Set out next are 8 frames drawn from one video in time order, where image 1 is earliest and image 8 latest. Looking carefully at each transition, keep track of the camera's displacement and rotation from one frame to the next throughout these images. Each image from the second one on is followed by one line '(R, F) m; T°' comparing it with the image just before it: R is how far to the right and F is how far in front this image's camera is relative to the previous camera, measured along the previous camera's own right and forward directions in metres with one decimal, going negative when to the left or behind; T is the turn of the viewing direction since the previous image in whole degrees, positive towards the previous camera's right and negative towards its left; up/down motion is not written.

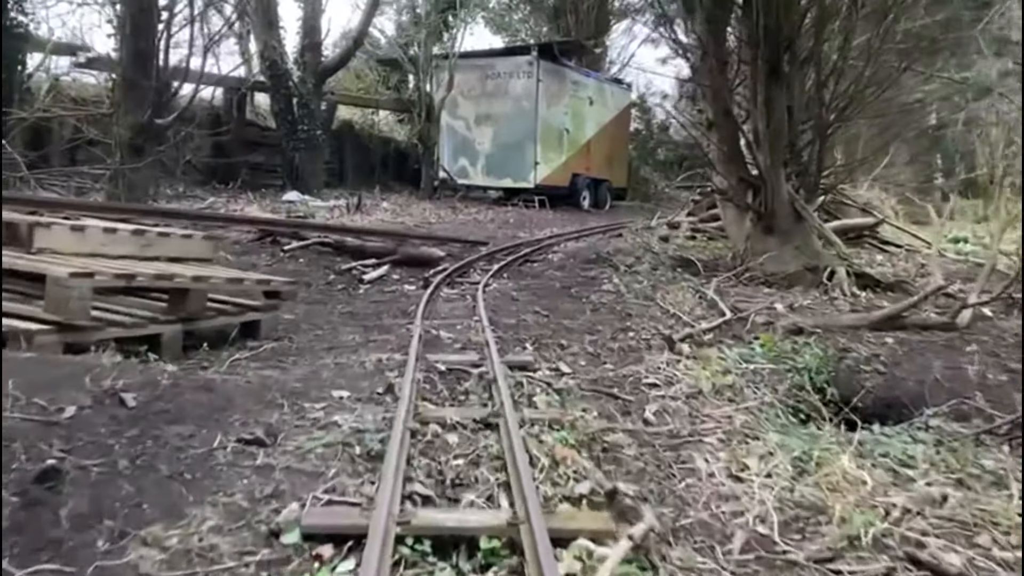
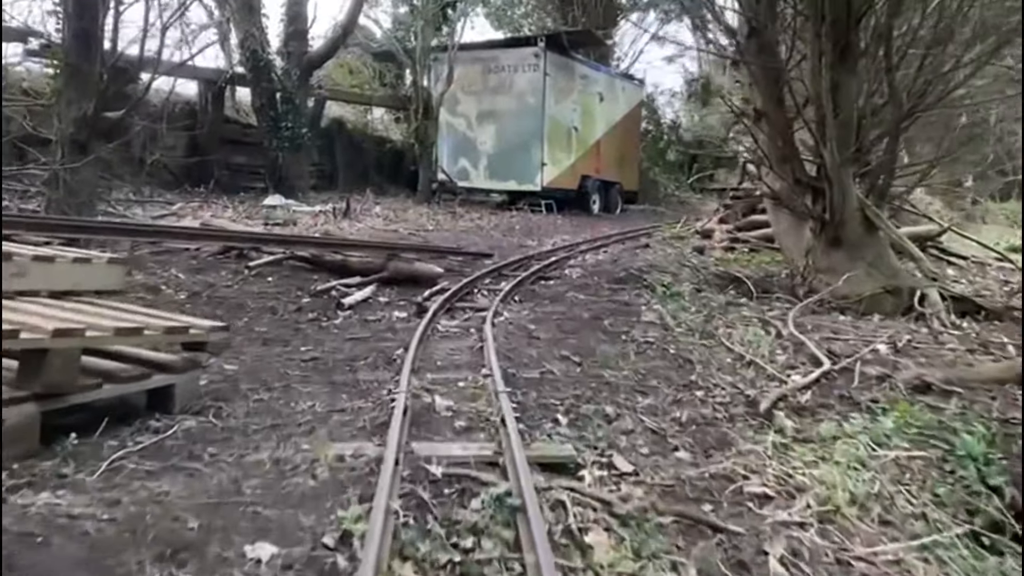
(-0.1, +1.8) m; 0°
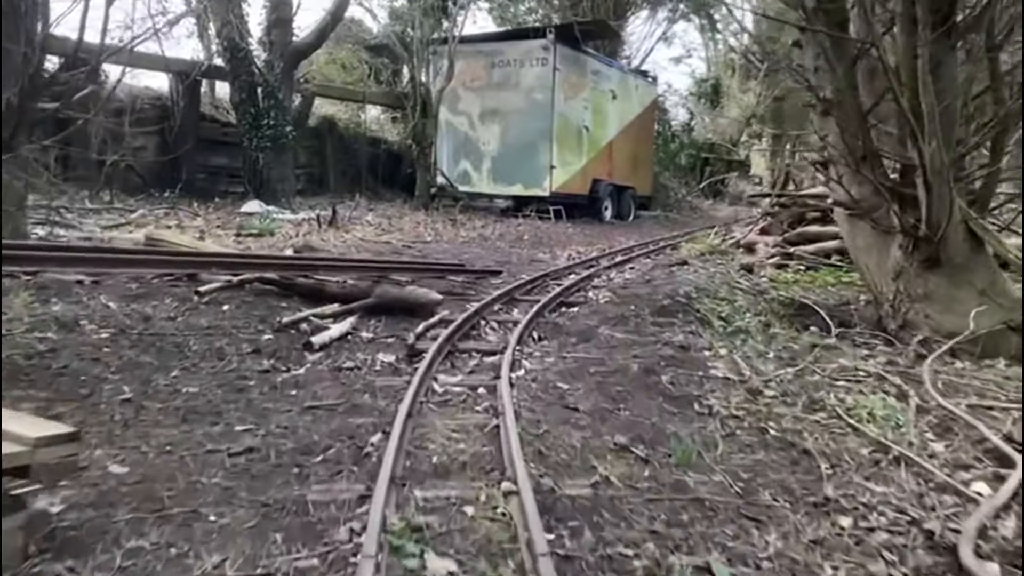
(-0.1, +1.8) m; 0°
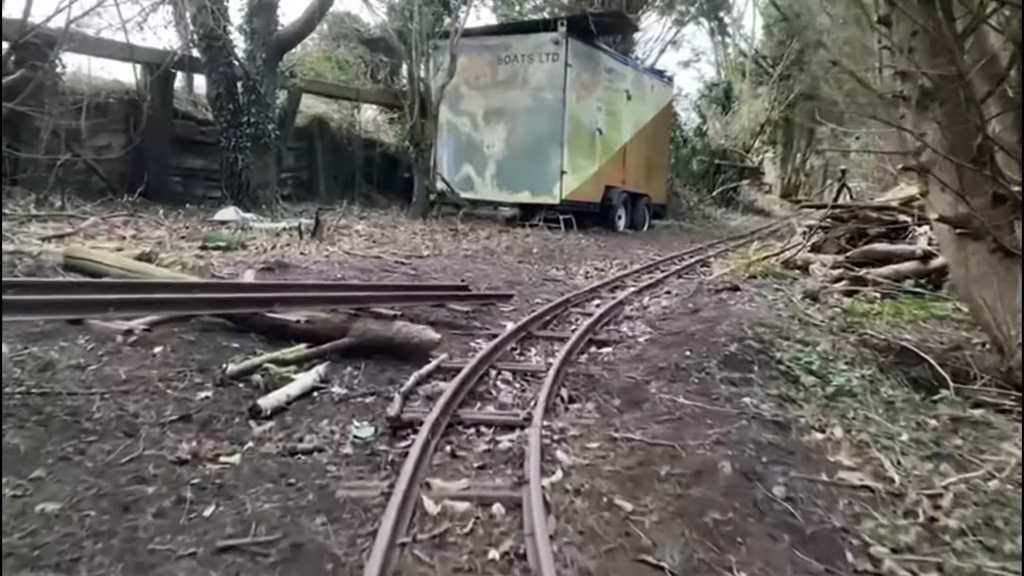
(-0.1, +1.7) m; 0°
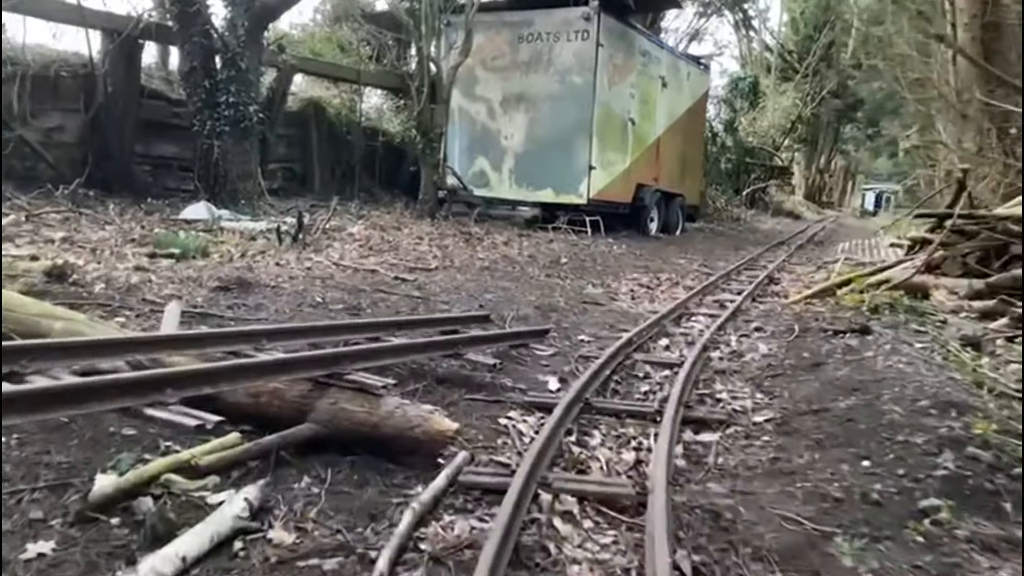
(-0.2, +2.2) m; 0°
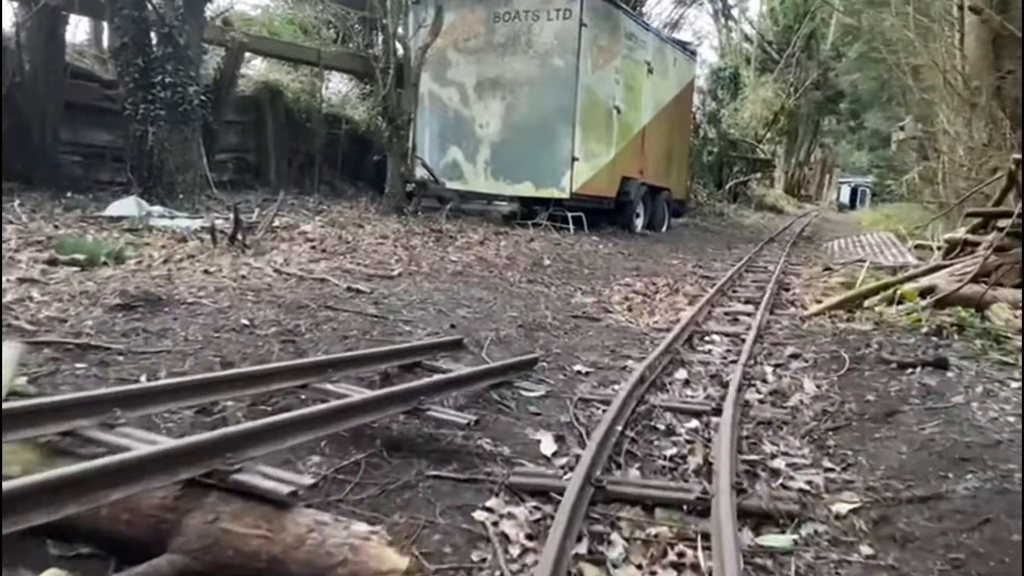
(0.0, +1.3) m; +2°
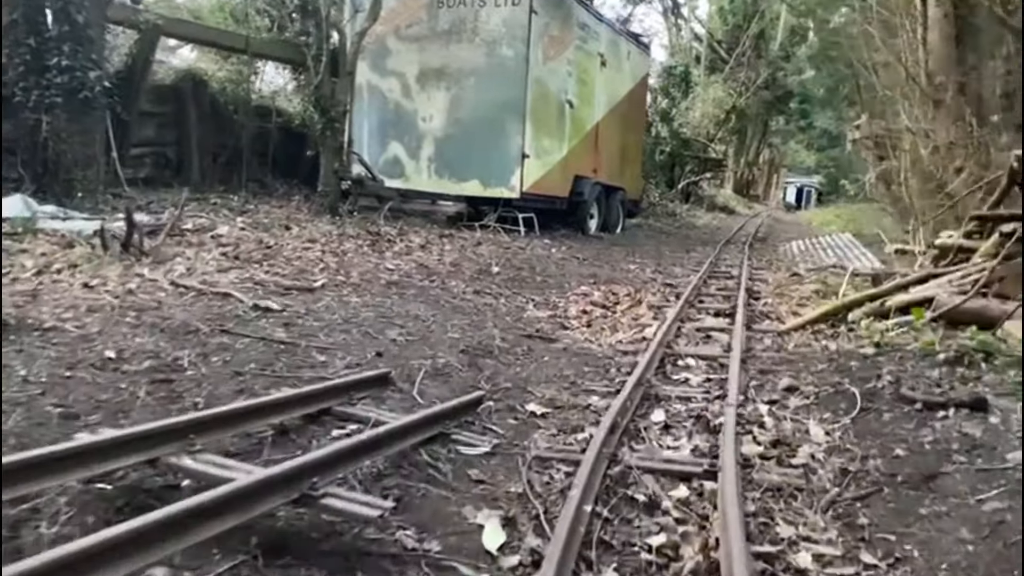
(+0.1, +1.0) m; +3°
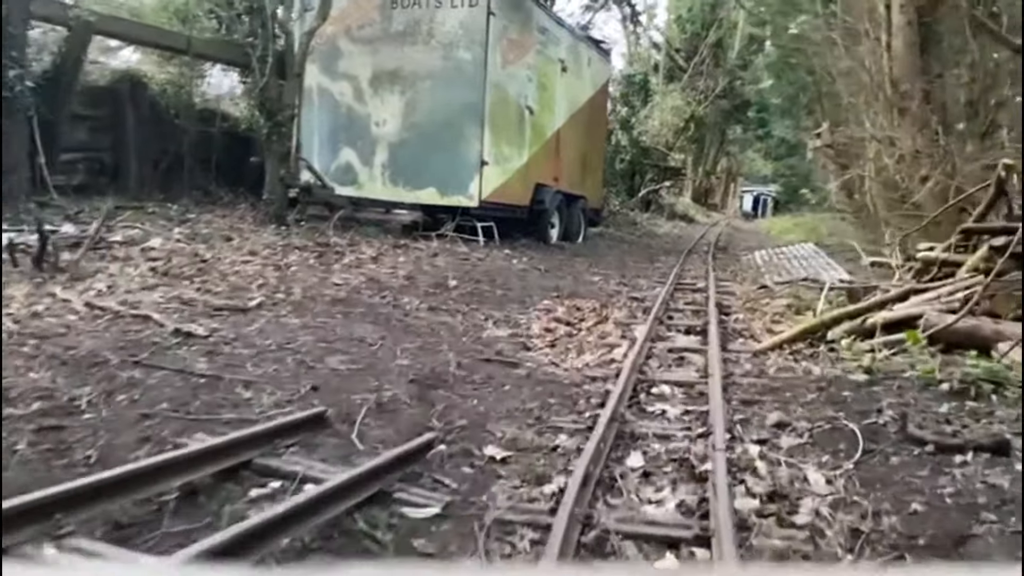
(0.0, +0.5) m; +3°
